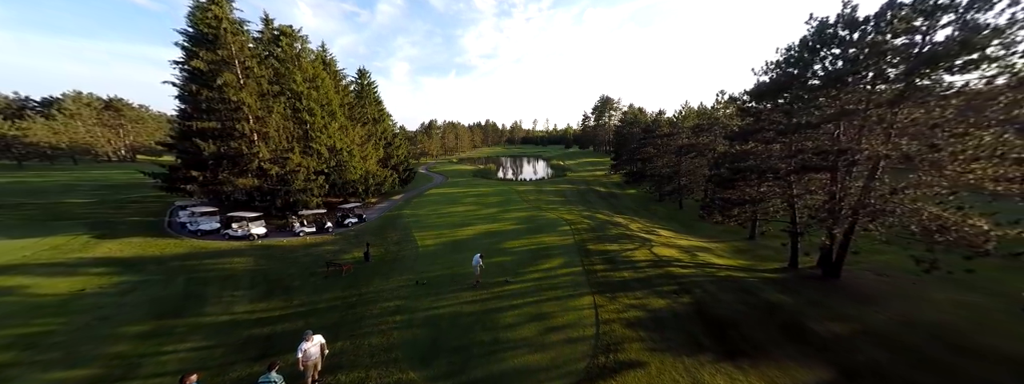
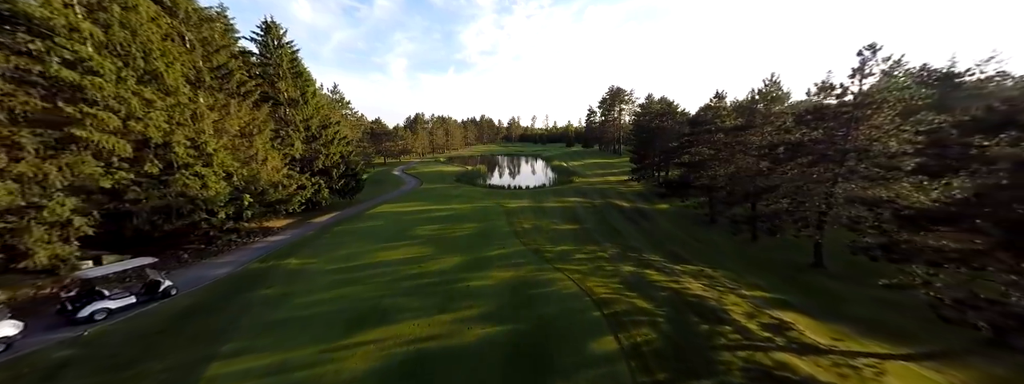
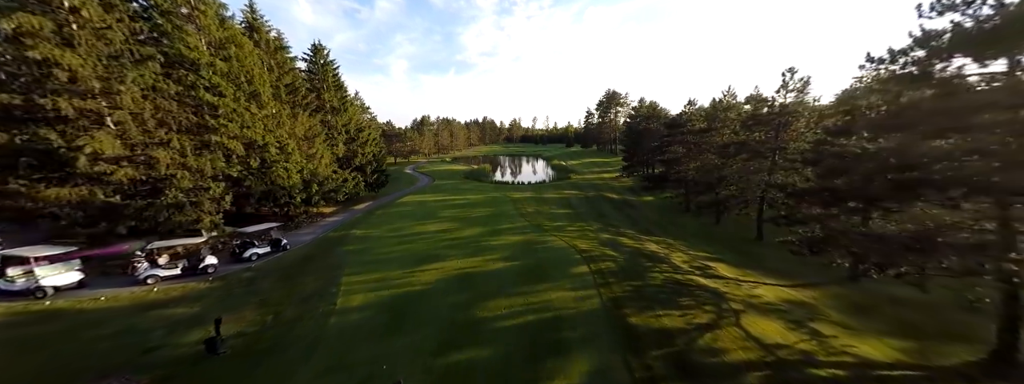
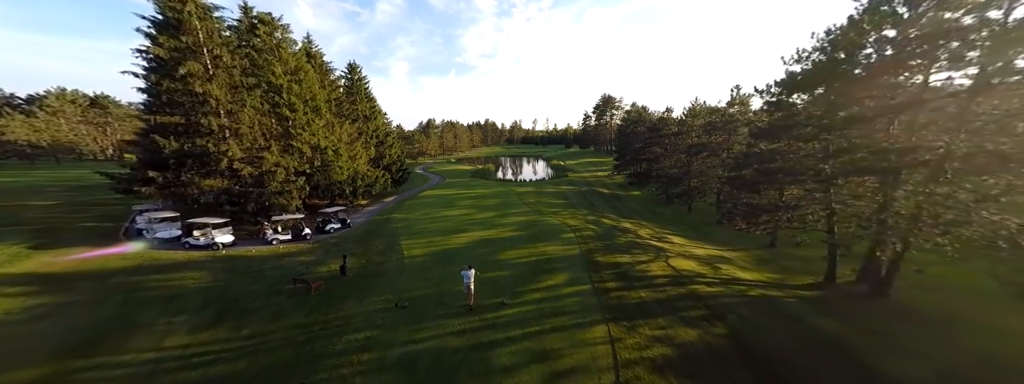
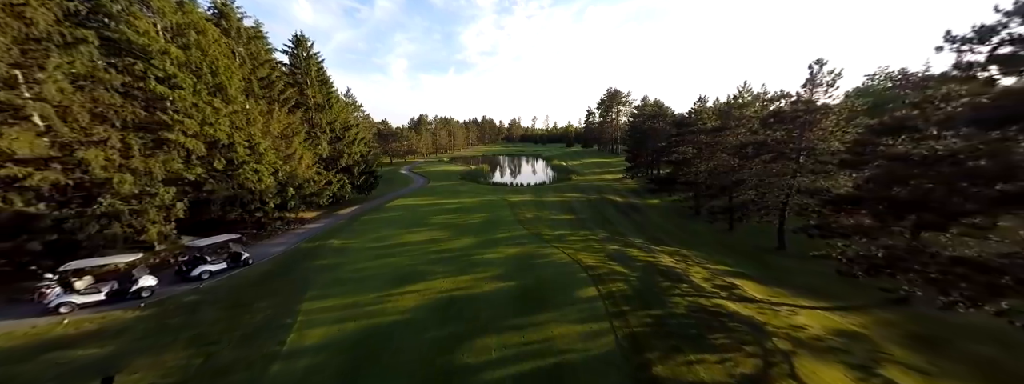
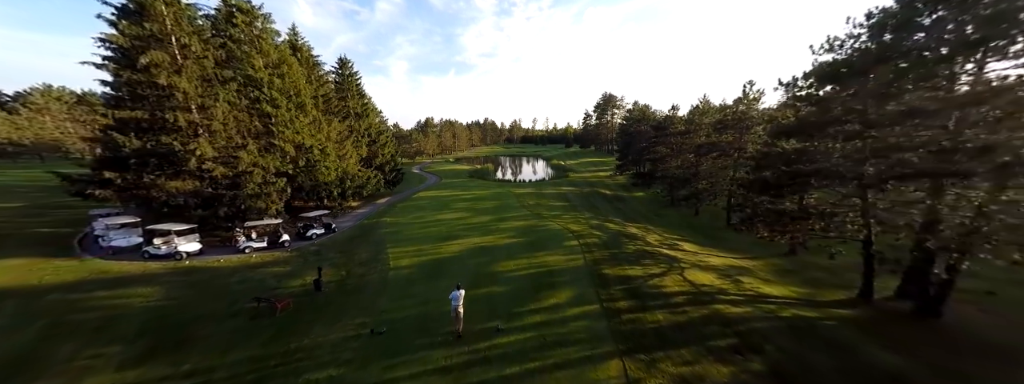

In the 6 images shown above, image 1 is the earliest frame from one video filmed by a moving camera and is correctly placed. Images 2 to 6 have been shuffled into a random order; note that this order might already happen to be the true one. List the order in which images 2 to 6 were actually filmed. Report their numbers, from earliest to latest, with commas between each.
4, 6, 3, 5, 2
